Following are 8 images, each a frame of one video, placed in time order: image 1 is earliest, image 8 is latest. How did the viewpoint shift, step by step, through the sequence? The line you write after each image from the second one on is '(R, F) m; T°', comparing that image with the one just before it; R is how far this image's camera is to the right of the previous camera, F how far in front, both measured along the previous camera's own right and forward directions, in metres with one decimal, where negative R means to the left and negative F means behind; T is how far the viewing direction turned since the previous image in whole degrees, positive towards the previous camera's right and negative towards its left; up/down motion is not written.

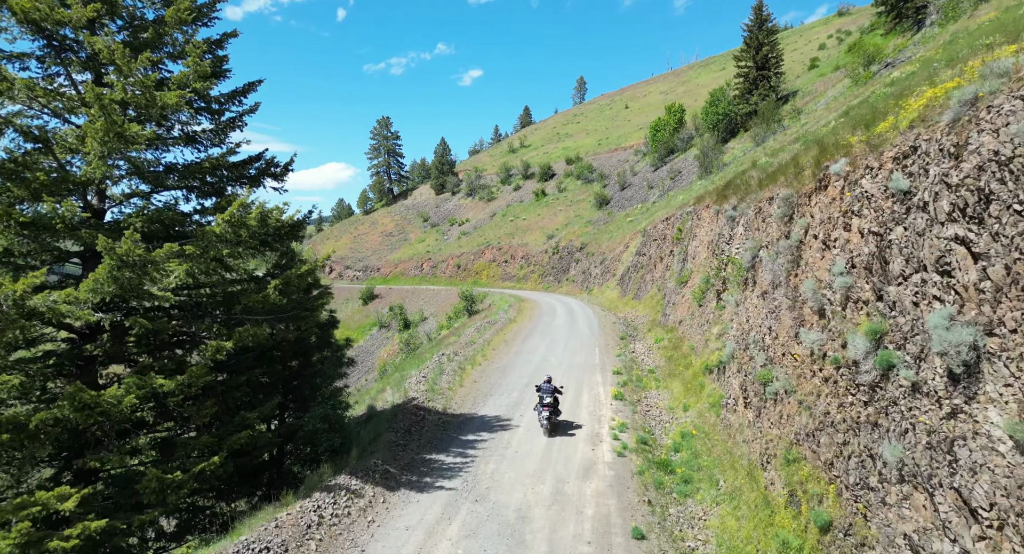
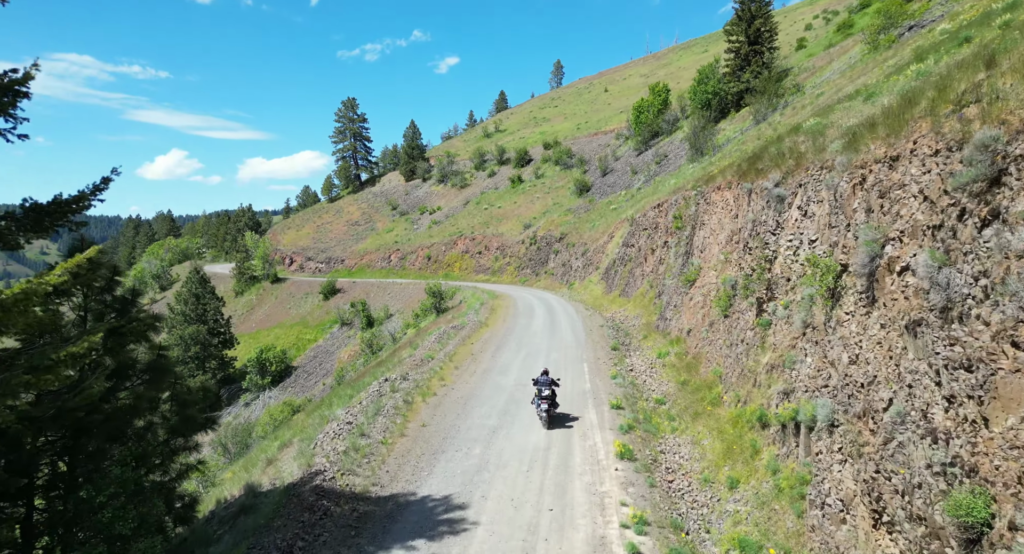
(+0.4, +5.6) m; +2°
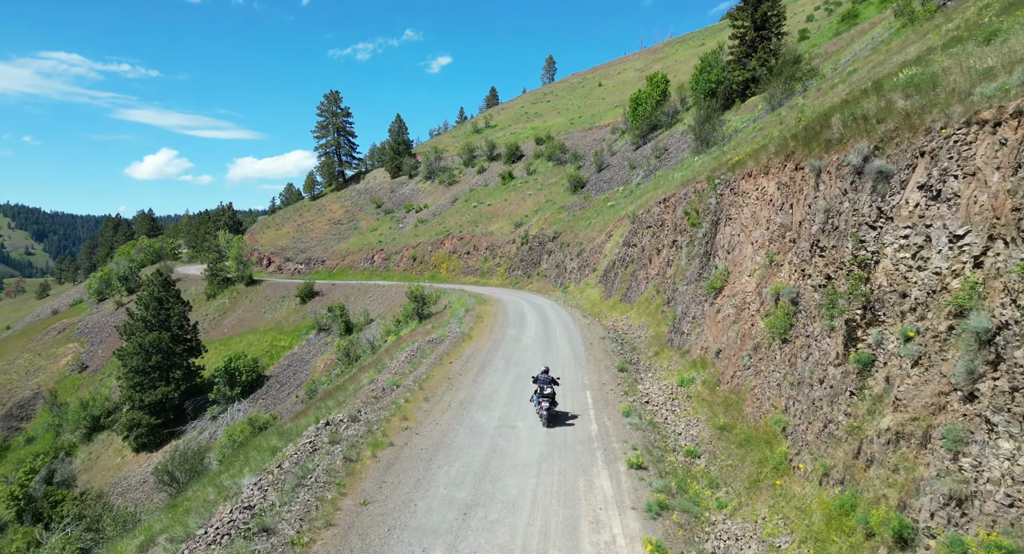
(+0.2, +4.4) m; +1°
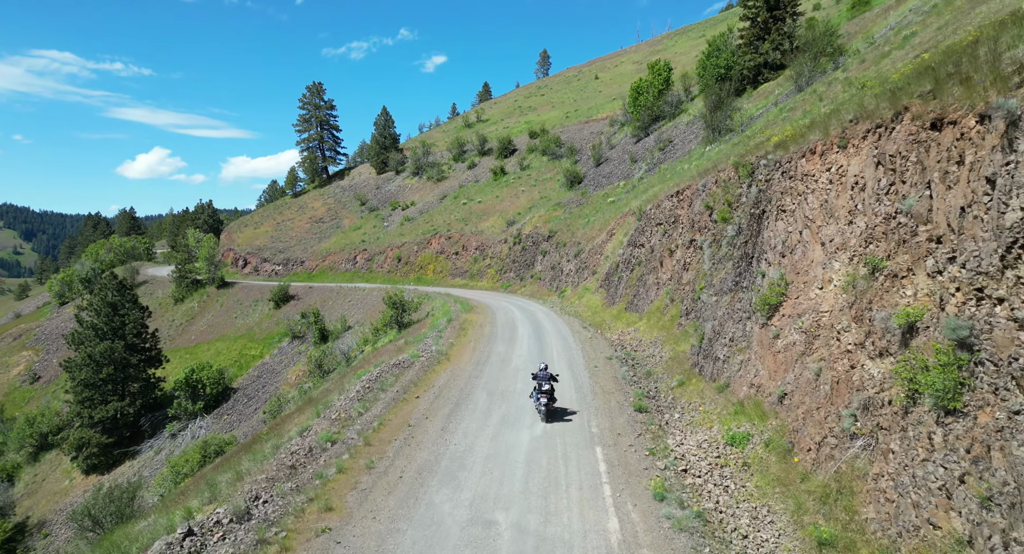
(+0.3, +5.1) m; +1°
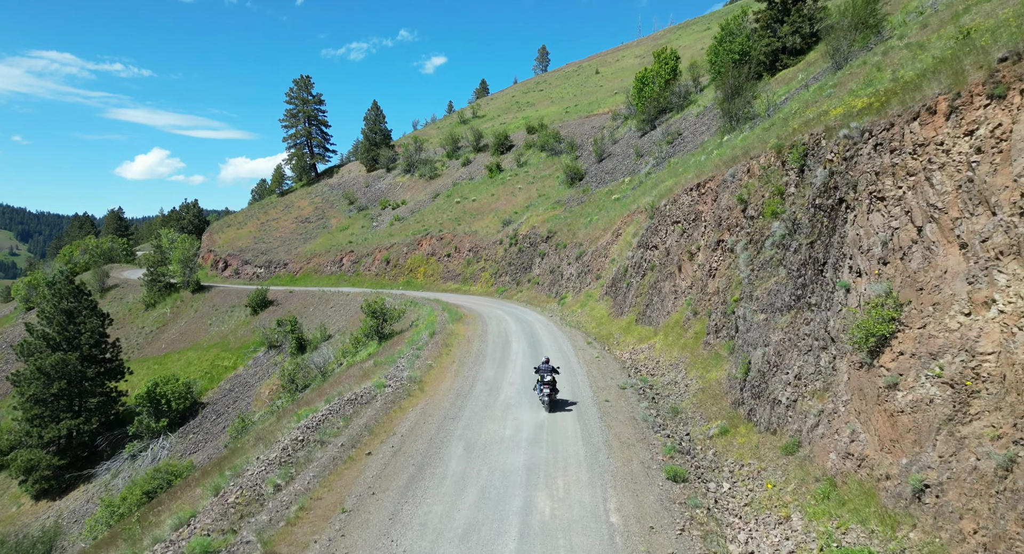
(+0.3, +4.6) m; 0°
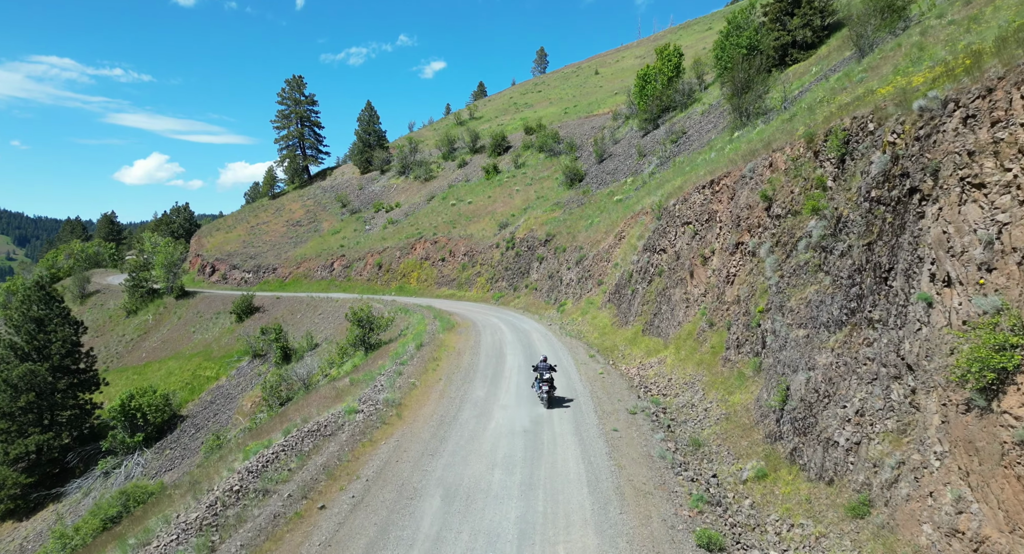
(+0.2, +2.5) m; 0°
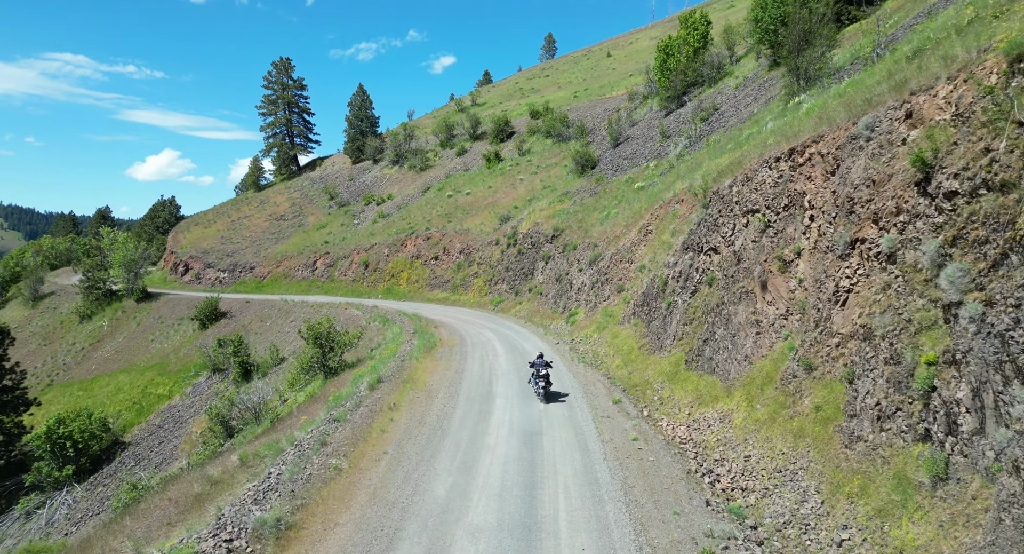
(+0.5, +7.4) m; -1°
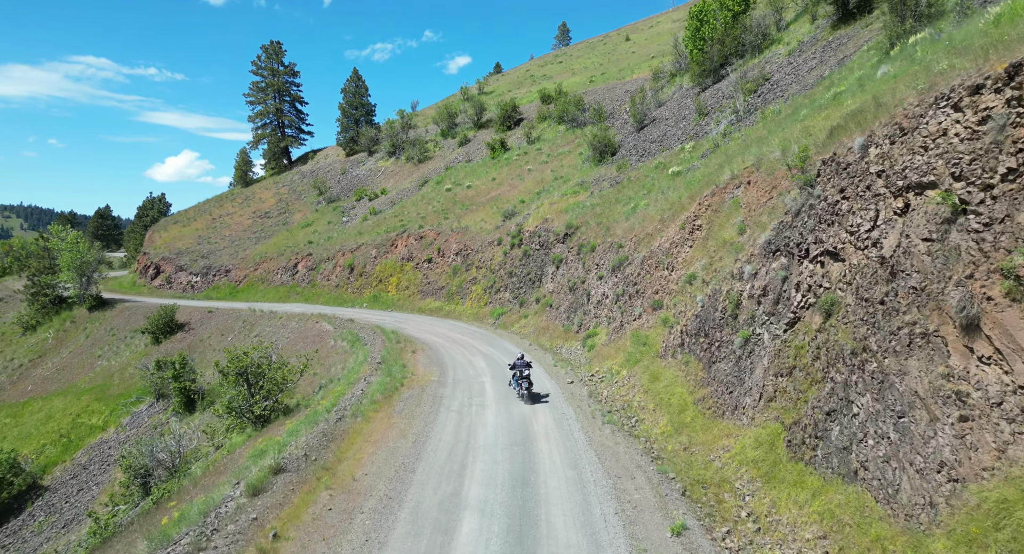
(+0.6, +7.8) m; -1°
